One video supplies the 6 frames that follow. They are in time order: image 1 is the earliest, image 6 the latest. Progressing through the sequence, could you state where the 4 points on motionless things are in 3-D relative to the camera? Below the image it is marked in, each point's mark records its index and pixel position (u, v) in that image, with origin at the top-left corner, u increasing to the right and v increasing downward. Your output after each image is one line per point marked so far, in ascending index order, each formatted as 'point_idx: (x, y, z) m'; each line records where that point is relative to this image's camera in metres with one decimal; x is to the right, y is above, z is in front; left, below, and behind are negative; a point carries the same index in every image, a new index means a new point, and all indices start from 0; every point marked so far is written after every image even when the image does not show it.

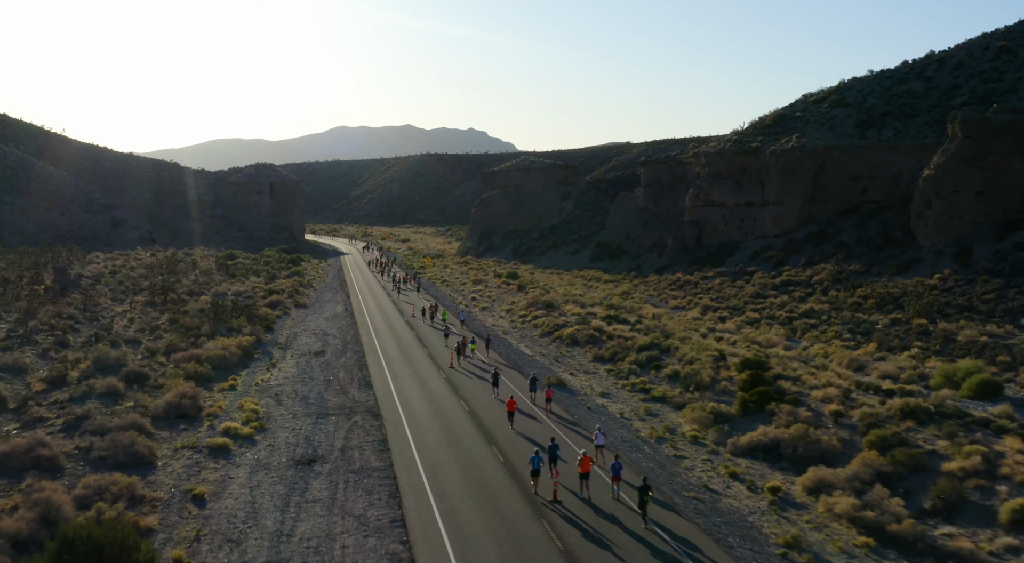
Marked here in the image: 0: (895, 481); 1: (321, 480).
0: (+7.6, -3.9, +13.7) m
1: (-3.7, -3.8, +13.4) m
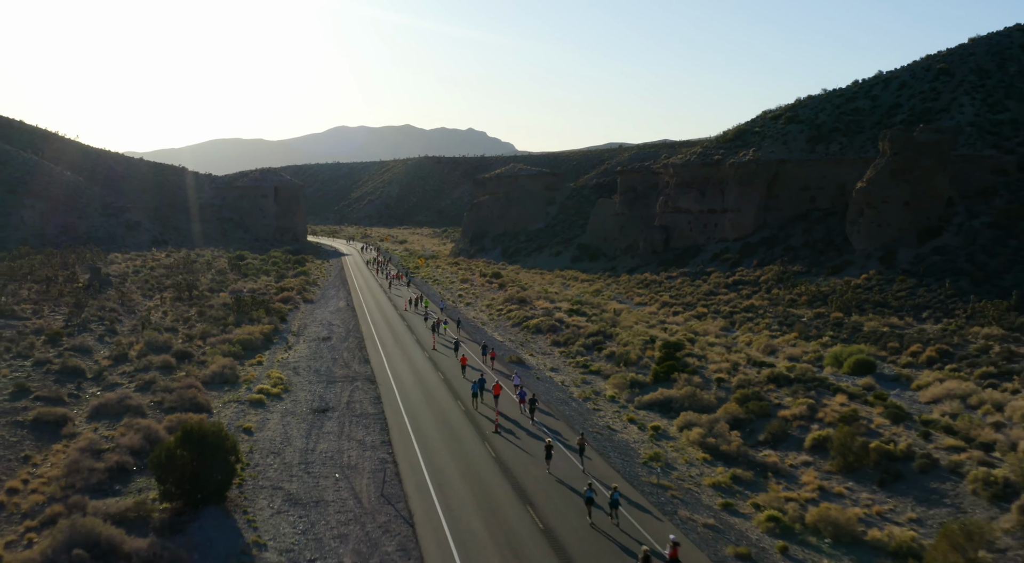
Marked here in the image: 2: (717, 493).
0: (+6.4, -3.9, +19.0) m
1: (-4.9, -3.7, +18.7) m
2: (+4.4, -4.5, +14.9) m
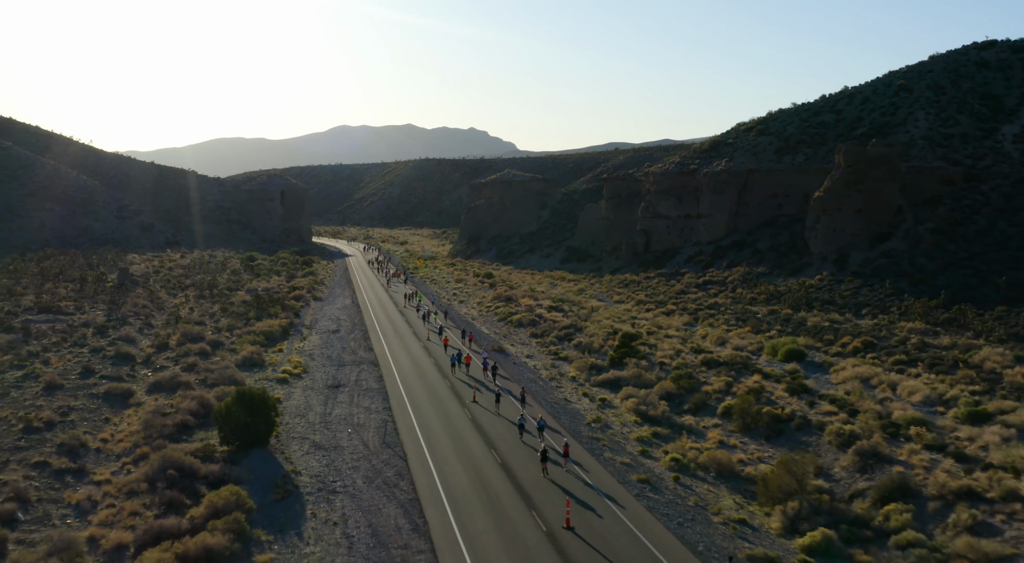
0: (+5.6, -3.9, +23.6) m
1: (-5.7, -3.8, +23.4) m
2: (+3.6, -4.6, +19.6) m
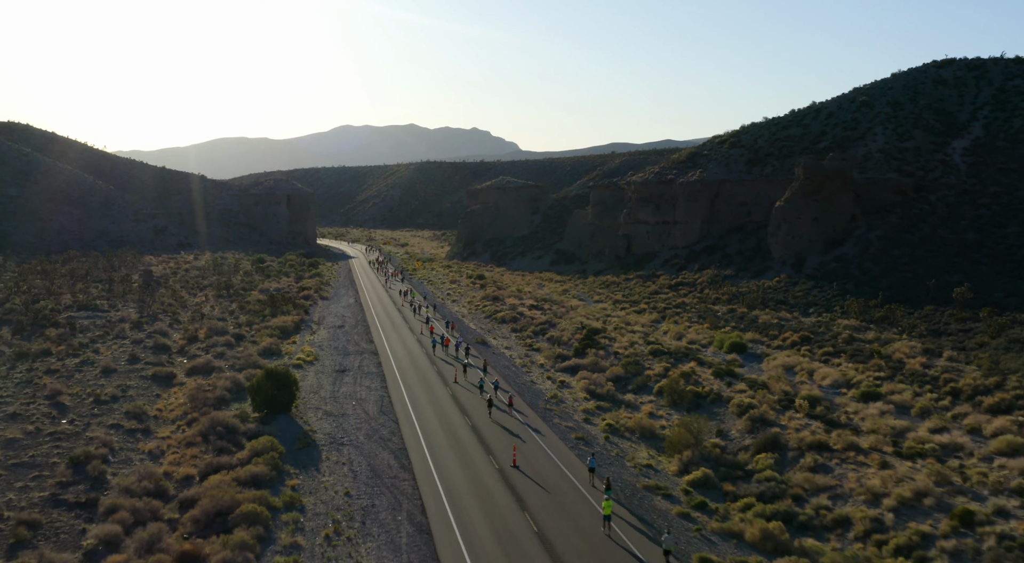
0: (+4.6, -4.0, +28.6) m
1: (-6.7, -3.9, +28.3) m
2: (+2.6, -4.7, +24.5) m
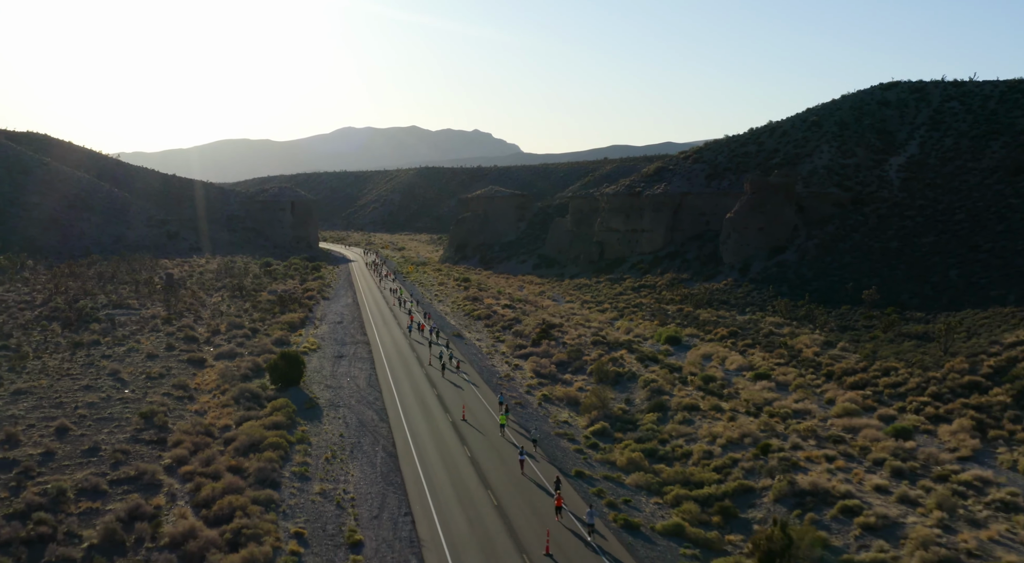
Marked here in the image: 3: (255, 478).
0: (+2.7, -4.2, +35.5) m
1: (-8.5, -4.0, +35.3) m
2: (+0.7, -4.8, +31.5) m
3: (-7.4, -5.6, +19.9) m
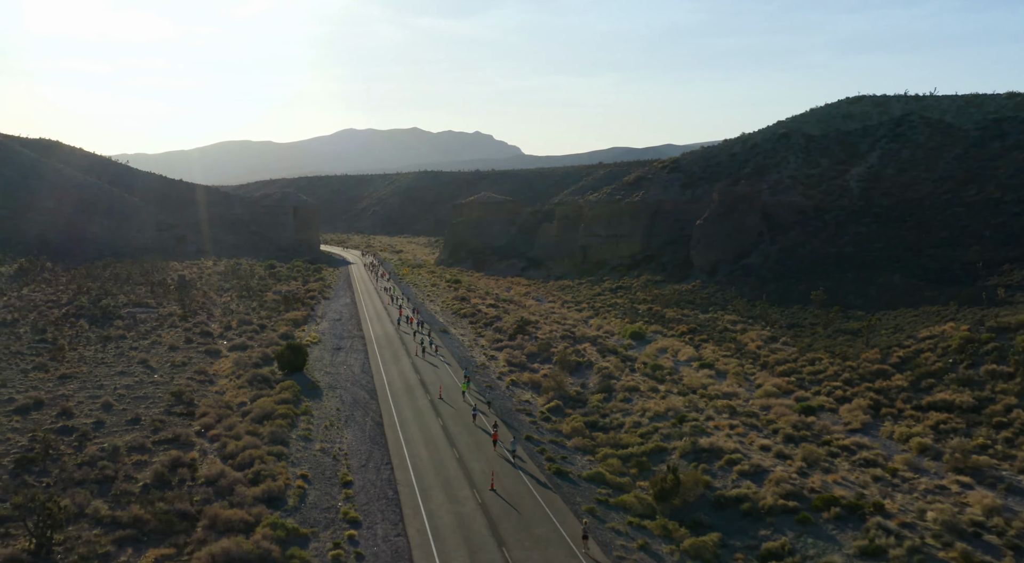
0: (+1.4, -4.3, +40.6) m
1: (-9.9, -4.1, +40.4) m
2: (-0.7, -4.9, +36.5) m
3: (-8.8, -5.7, +25.0) m
